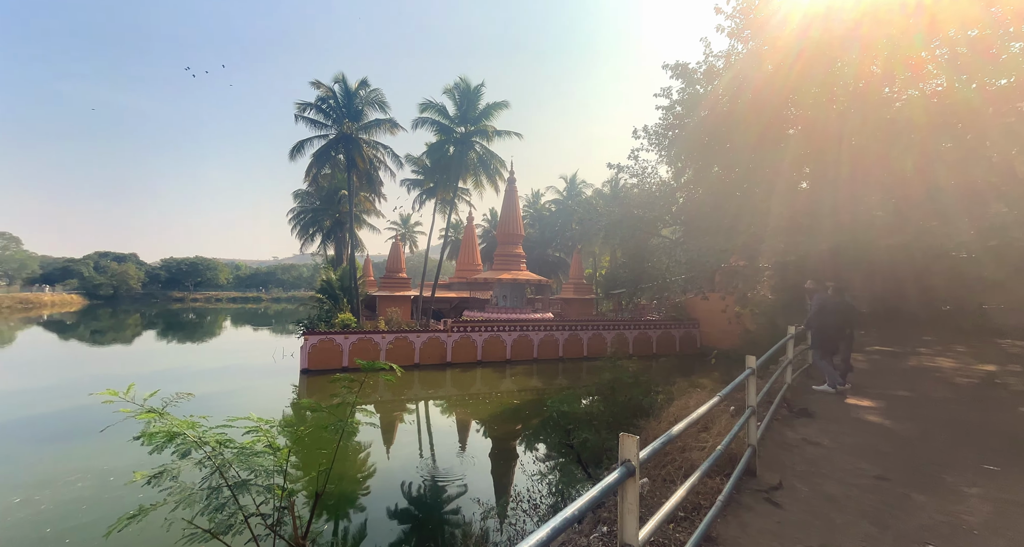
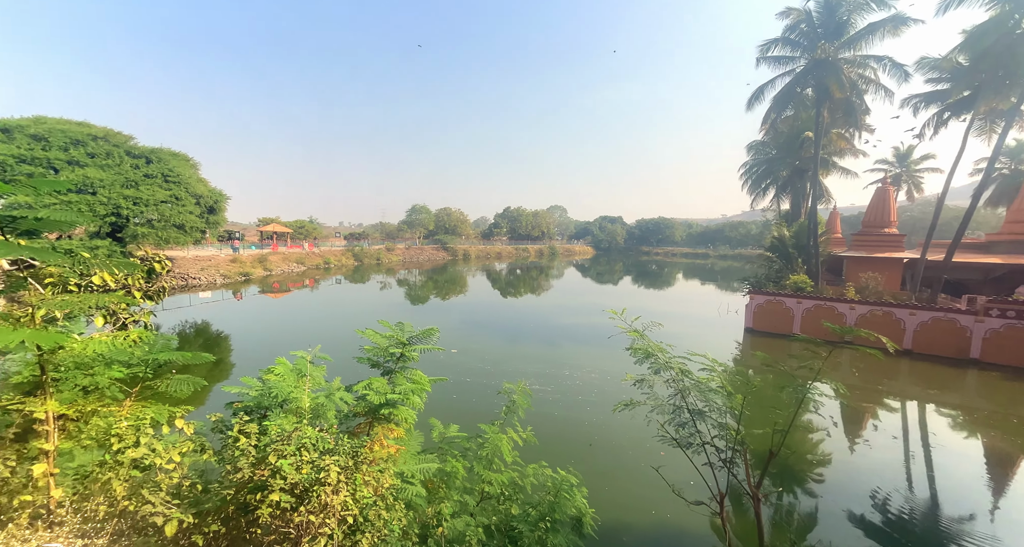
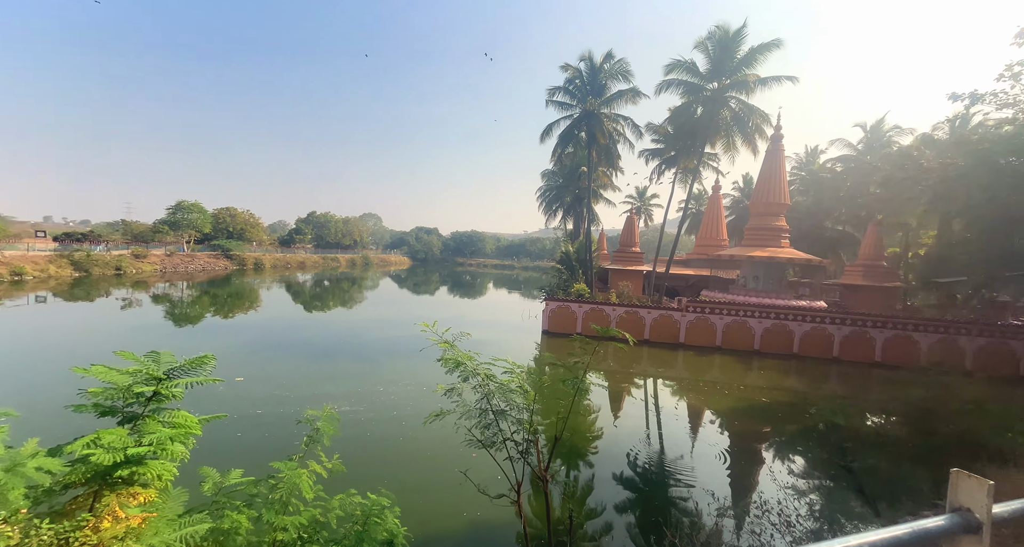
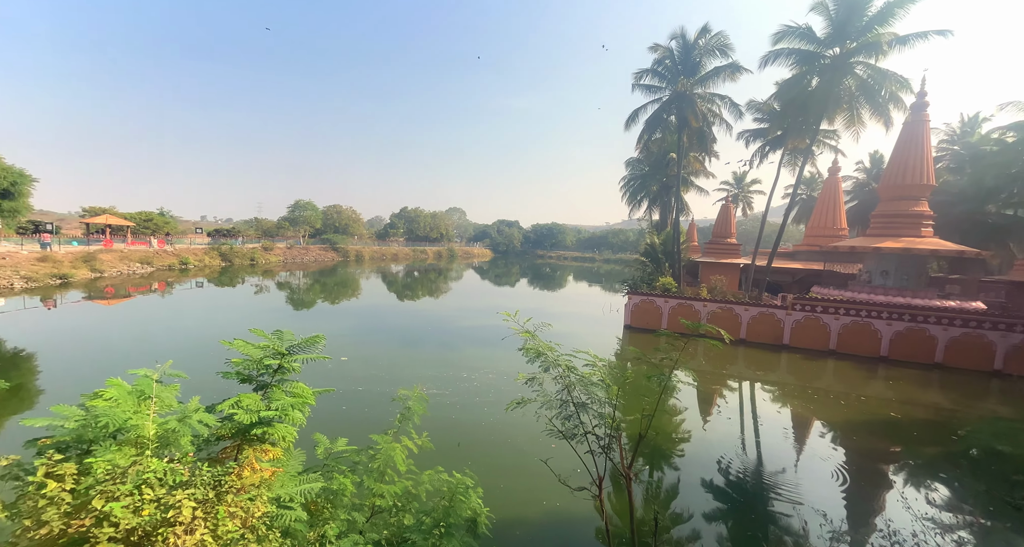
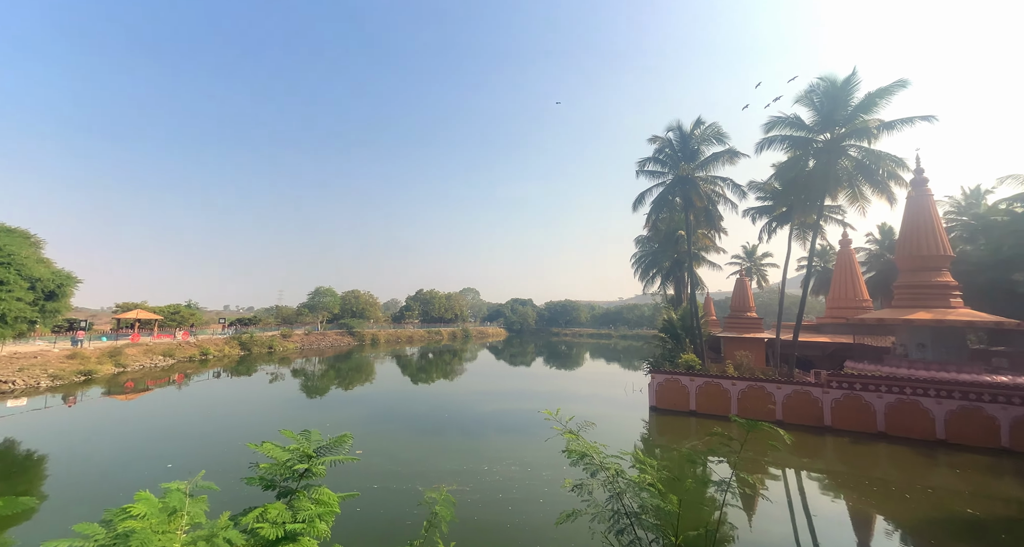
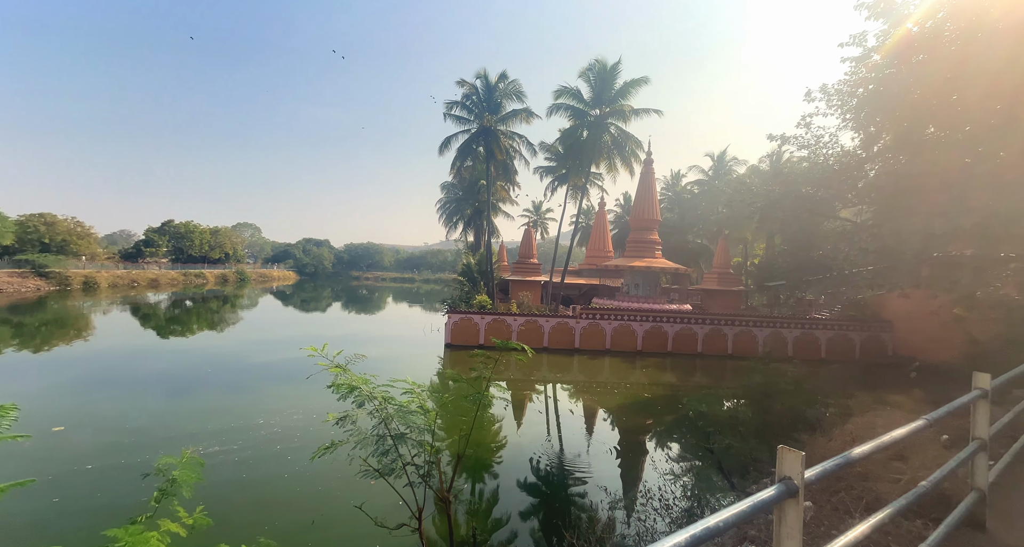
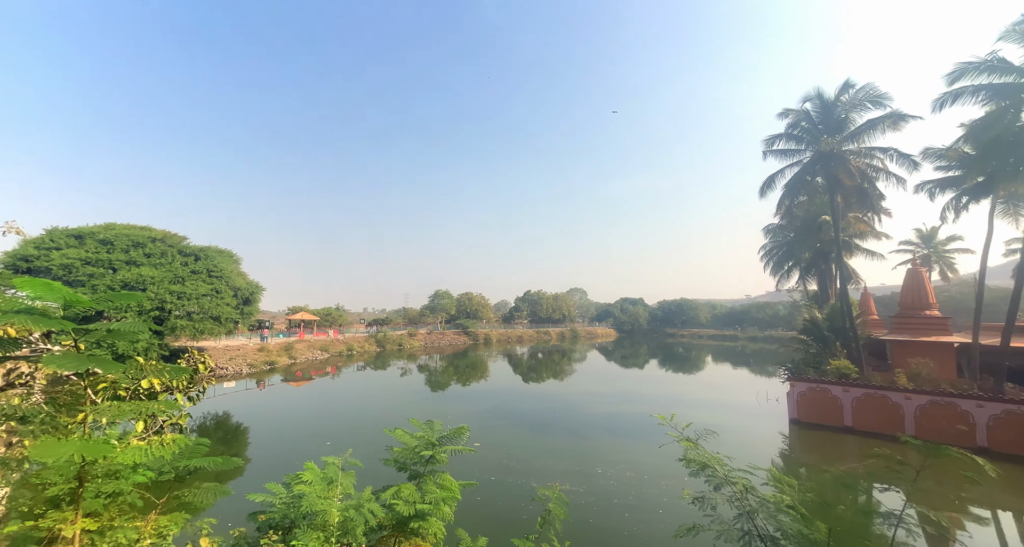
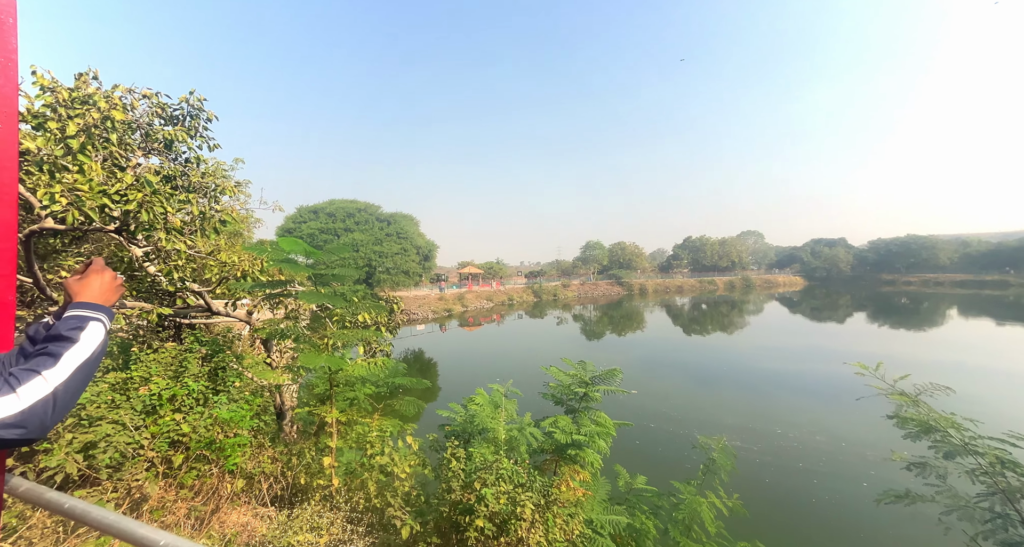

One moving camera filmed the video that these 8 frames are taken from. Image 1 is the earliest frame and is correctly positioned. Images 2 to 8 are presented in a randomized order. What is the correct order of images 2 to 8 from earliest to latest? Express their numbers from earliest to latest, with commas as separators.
6, 3, 4, 2, 8, 7, 5
